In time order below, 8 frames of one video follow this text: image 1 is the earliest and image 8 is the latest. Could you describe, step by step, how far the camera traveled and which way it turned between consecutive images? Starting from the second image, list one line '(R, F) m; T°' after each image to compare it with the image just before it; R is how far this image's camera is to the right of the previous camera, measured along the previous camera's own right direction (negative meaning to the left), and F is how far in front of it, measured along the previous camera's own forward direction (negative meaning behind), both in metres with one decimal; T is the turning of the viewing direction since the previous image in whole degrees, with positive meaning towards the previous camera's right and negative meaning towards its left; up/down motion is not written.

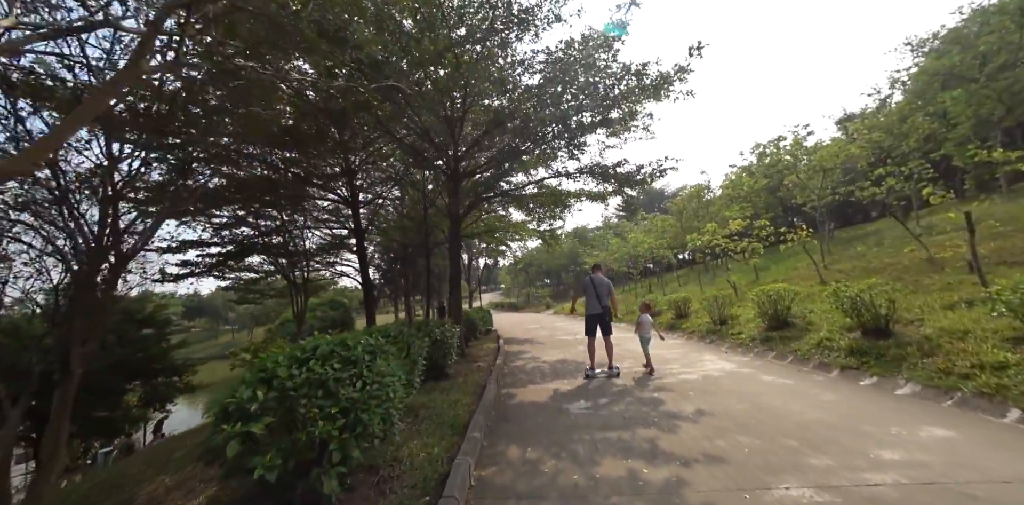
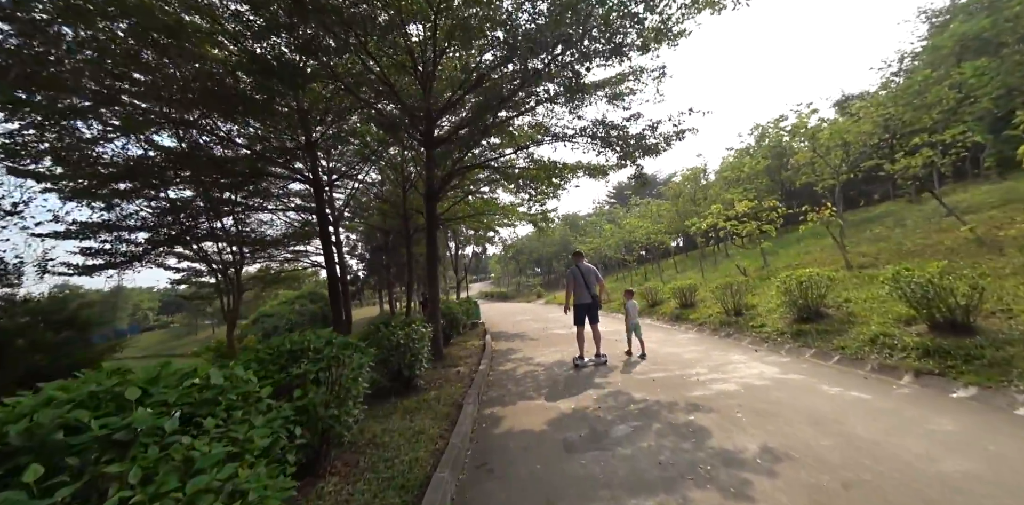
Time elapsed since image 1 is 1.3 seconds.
(+0.1, +1.3) m; +1°
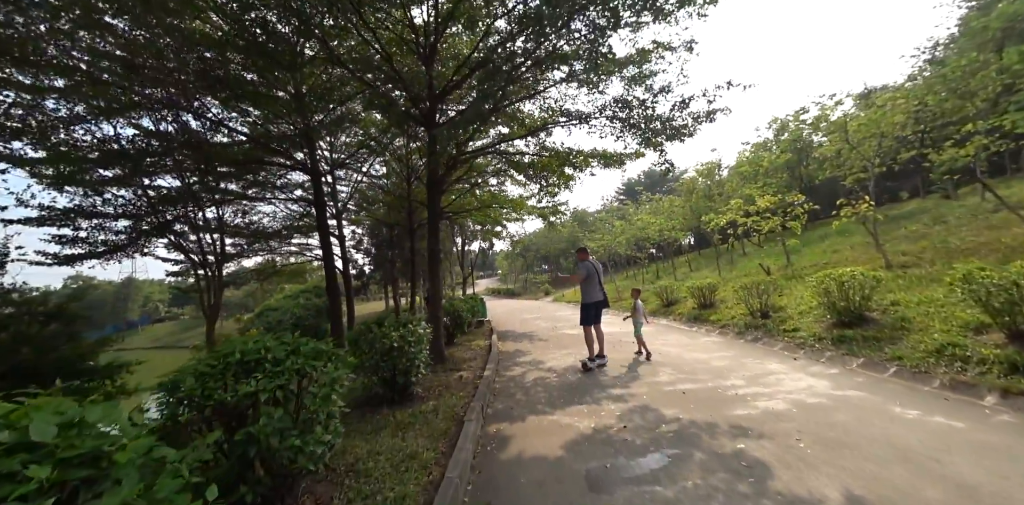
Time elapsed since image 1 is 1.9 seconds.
(0.0, +0.6) m; -1°
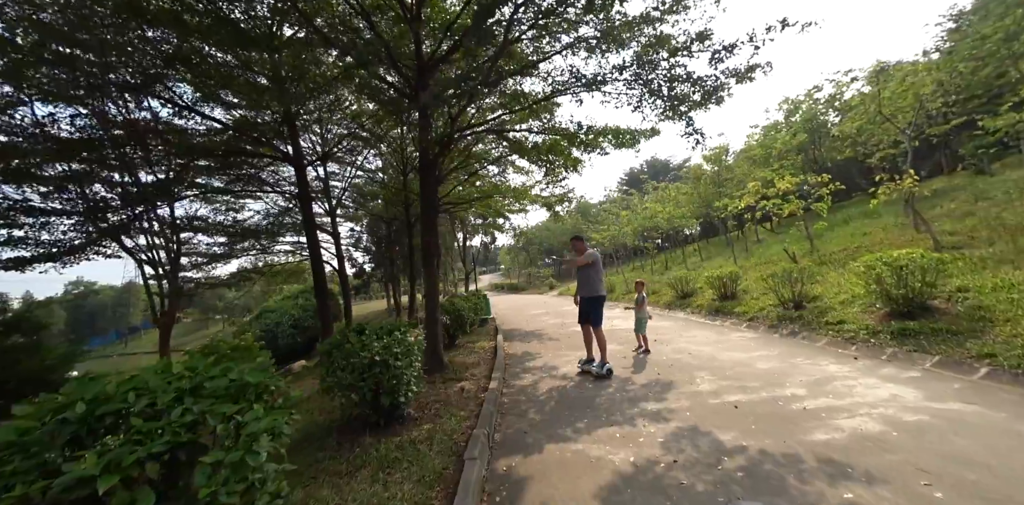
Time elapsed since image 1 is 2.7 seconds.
(0.0, +0.8) m; 0°
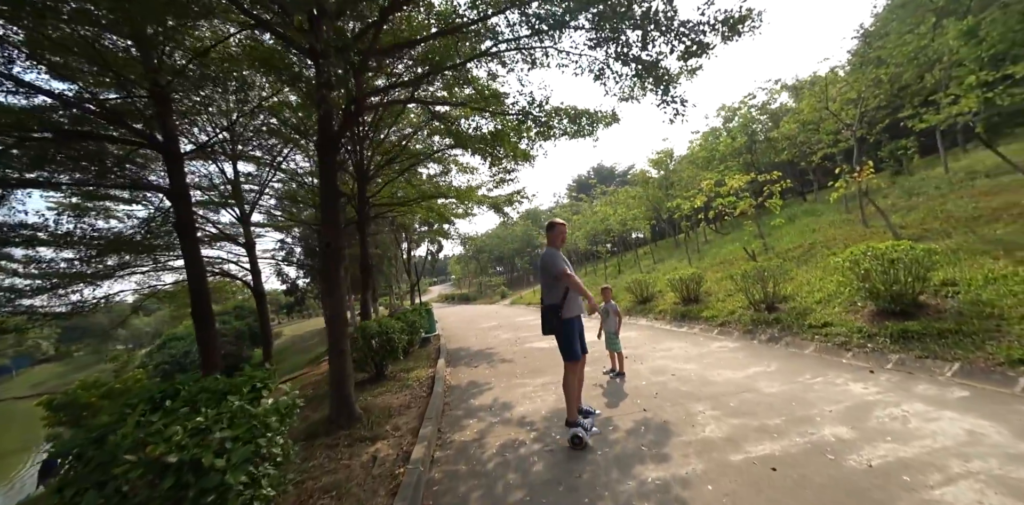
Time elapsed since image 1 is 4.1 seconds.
(+0.1, +1.2) m; +7°
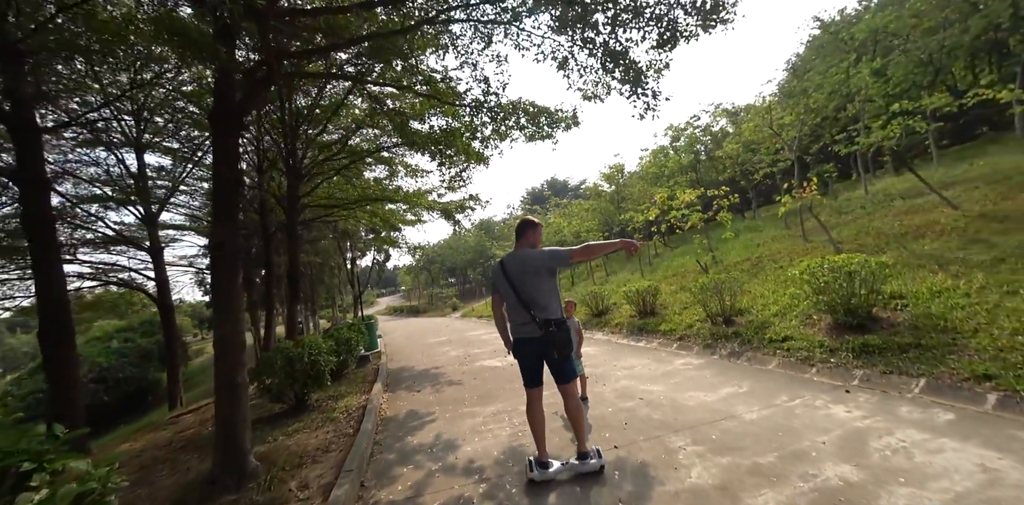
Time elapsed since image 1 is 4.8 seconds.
(0.0, +0.6) m; +7°
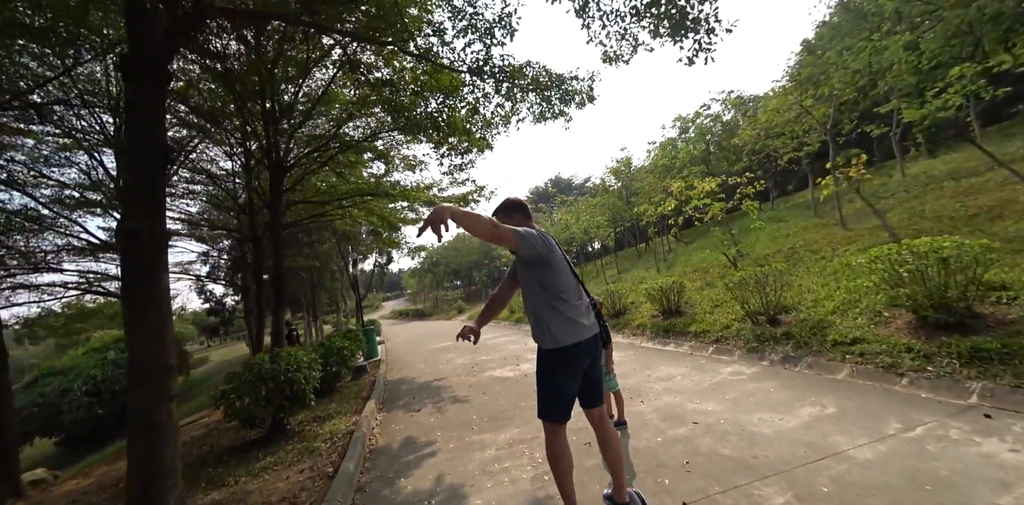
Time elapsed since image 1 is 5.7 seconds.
(-0.1, +0.8) m; -1°
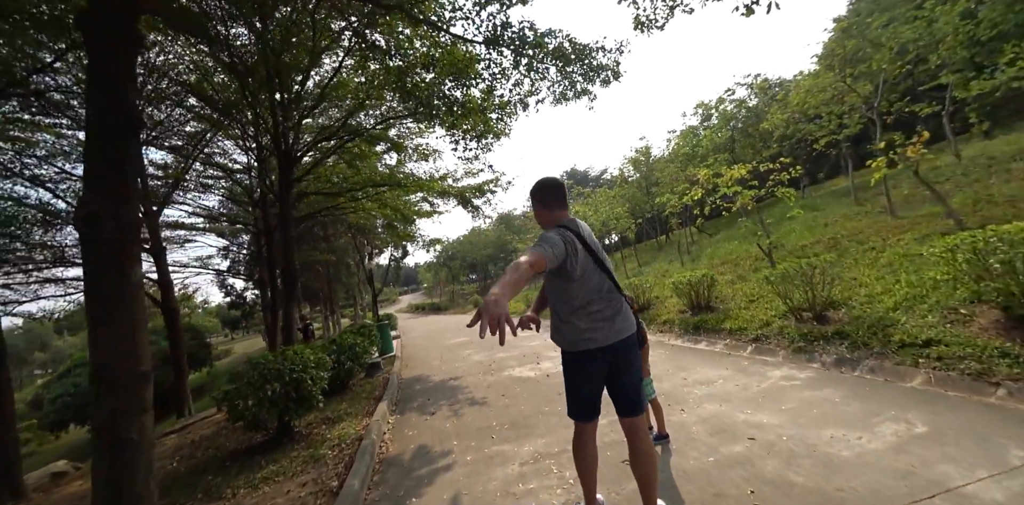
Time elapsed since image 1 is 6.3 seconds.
(-0.1, +0.4) m; -2°
